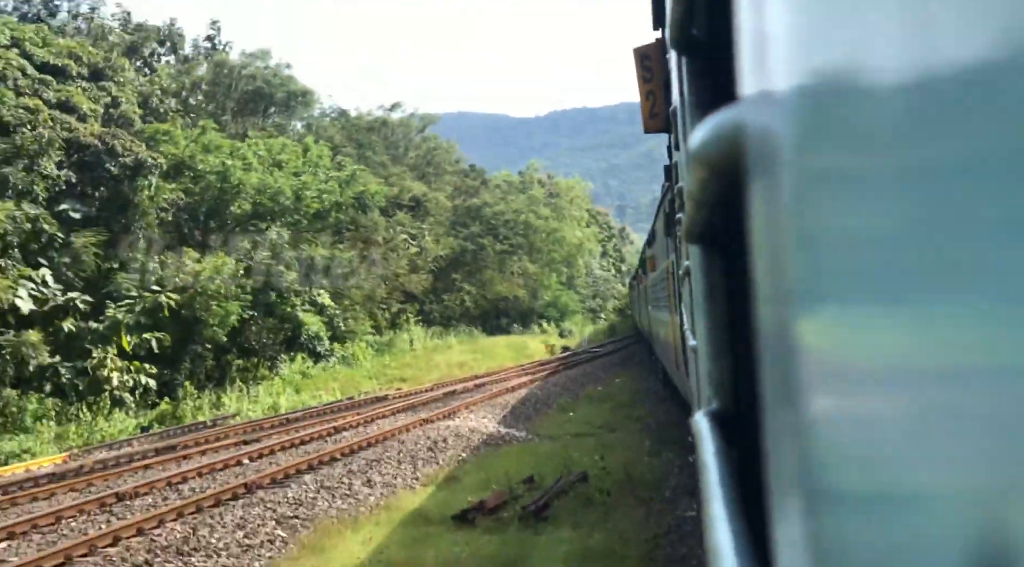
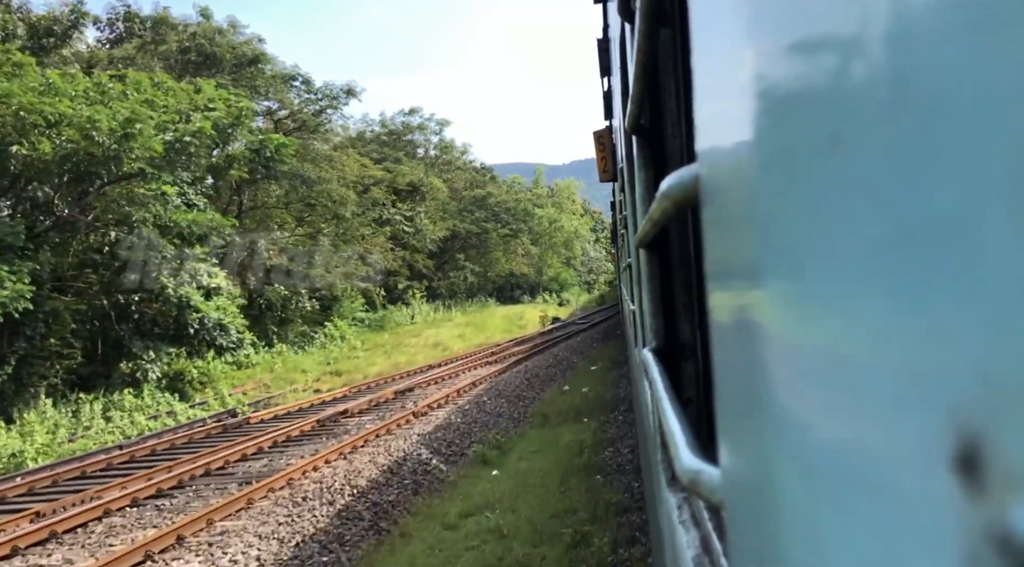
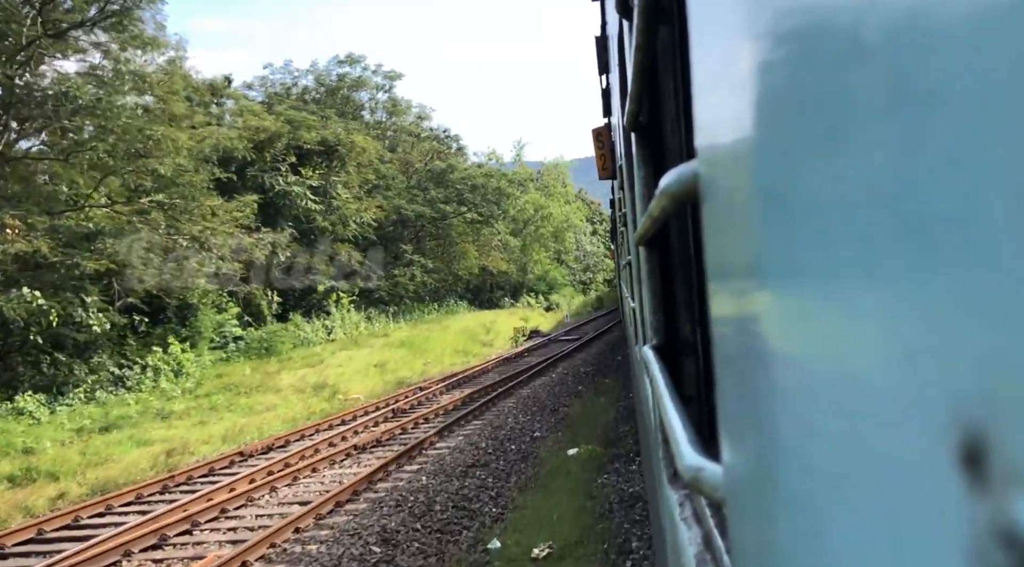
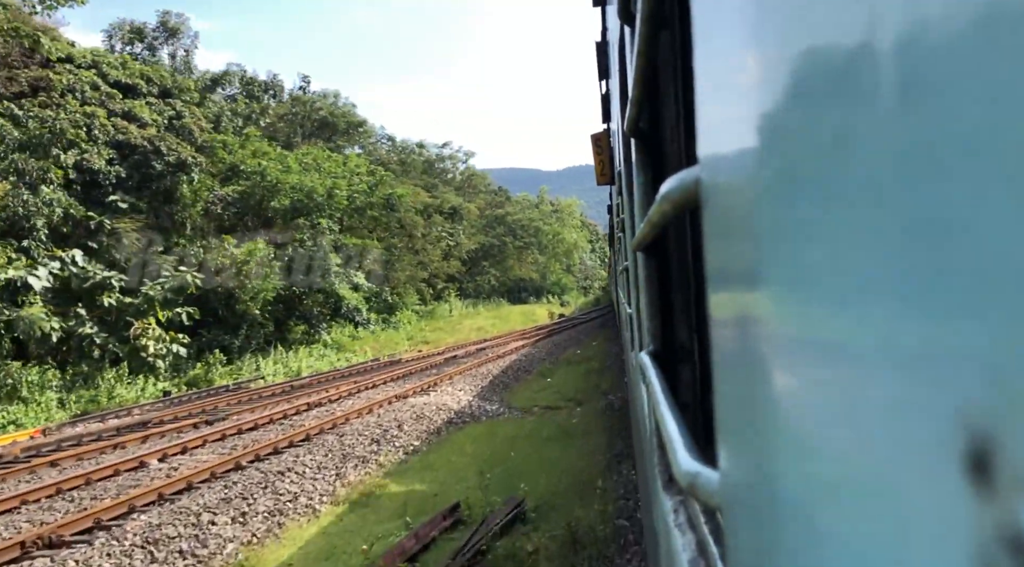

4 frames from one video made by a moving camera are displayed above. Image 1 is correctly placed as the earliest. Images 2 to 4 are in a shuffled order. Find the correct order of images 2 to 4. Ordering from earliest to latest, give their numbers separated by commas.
4, 2, 3
